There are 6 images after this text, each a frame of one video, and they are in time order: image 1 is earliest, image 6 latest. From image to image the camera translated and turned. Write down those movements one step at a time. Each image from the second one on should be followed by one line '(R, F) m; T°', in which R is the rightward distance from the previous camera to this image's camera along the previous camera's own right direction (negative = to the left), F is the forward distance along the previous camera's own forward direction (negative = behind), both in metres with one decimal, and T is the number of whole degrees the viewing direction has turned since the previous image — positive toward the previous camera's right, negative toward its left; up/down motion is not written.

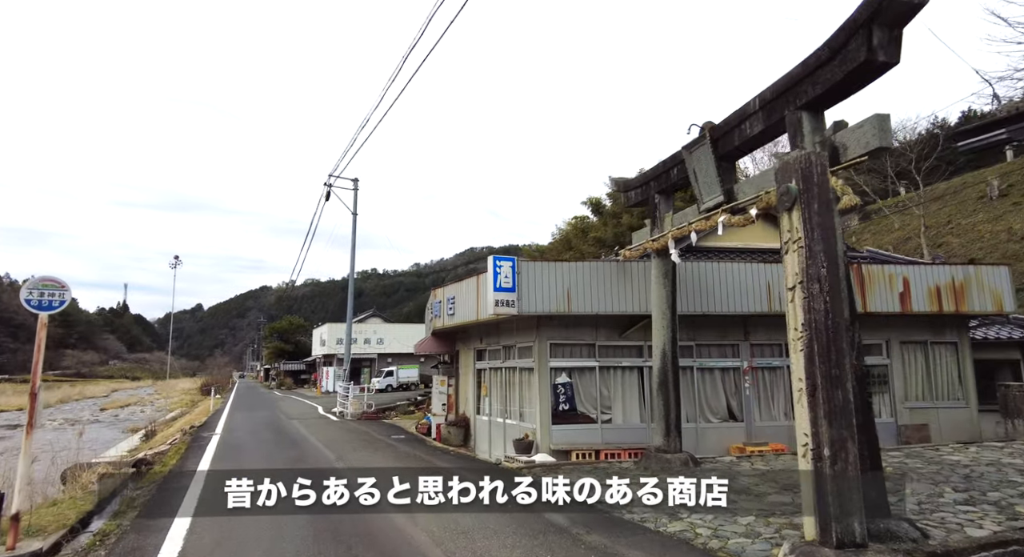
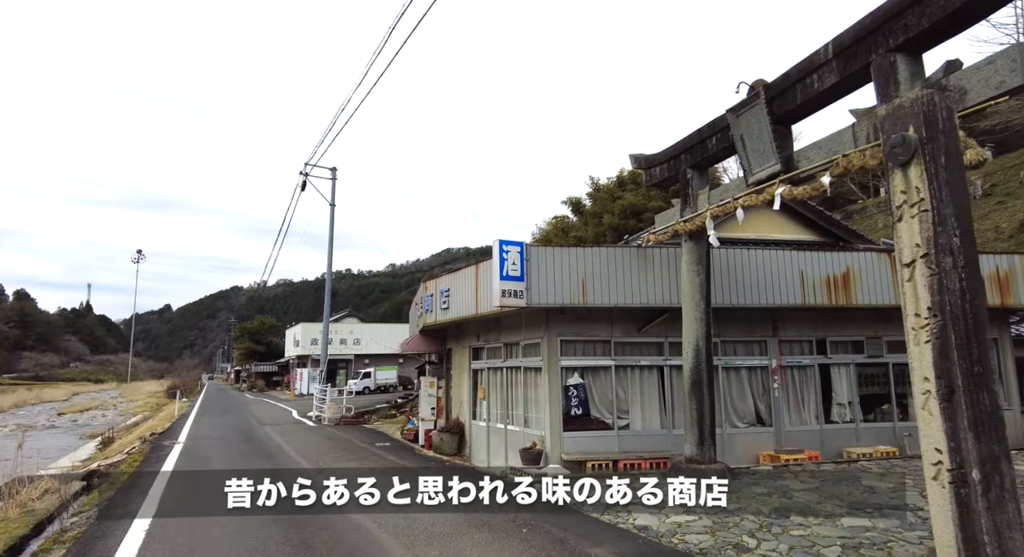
(-0.5, +1.3) m; +2°
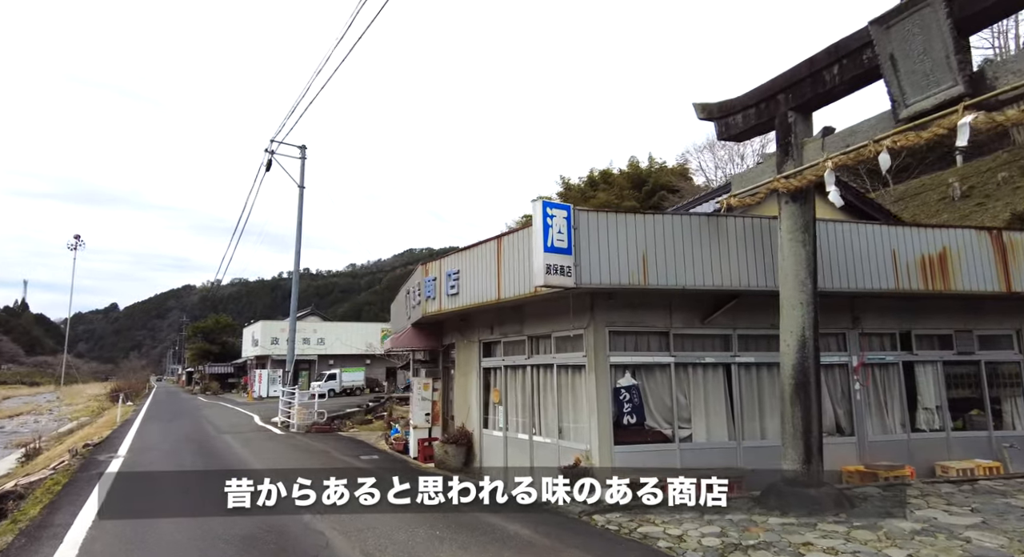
(-1.0, +2.0) m; +4°
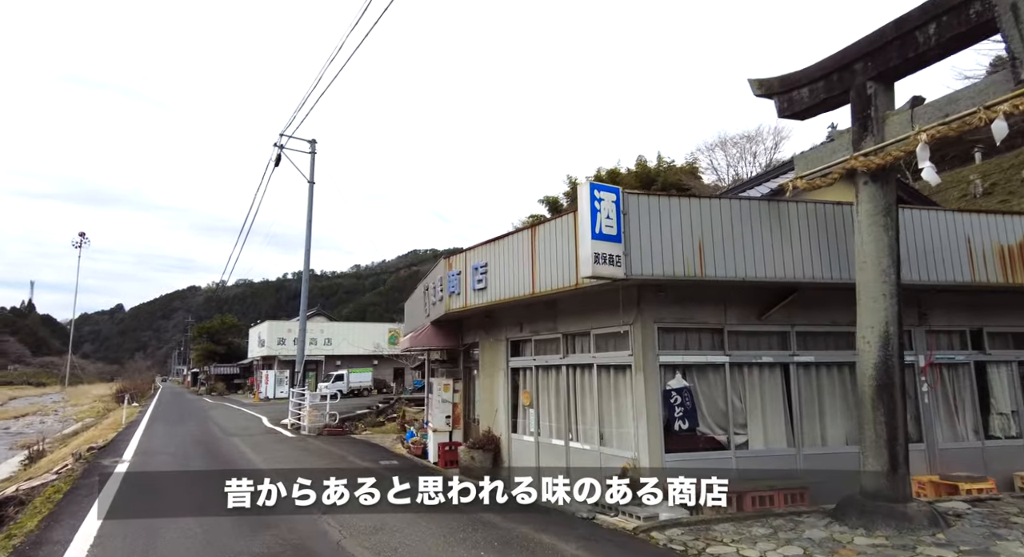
(-0.4, +0.7) m; 0°
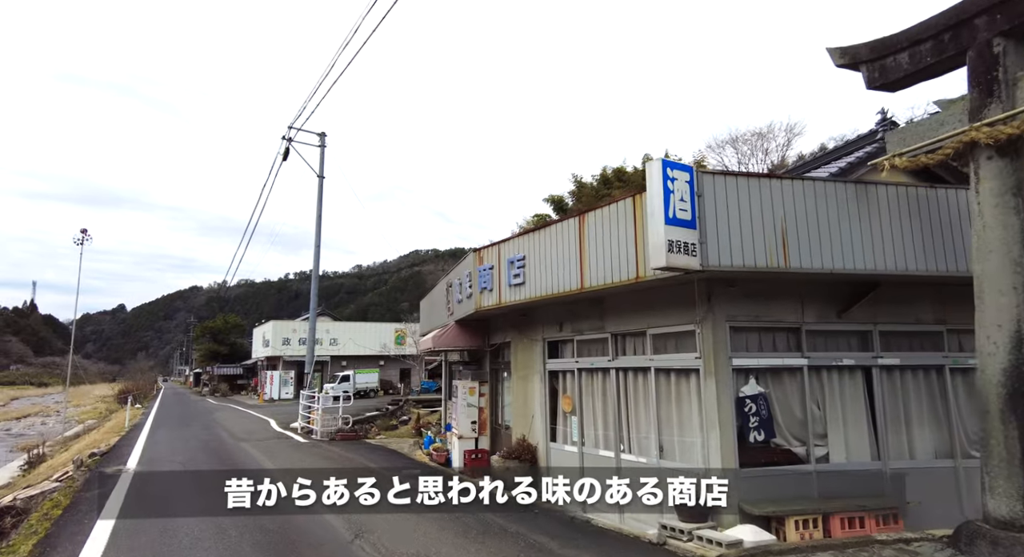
(-0.6, +0.8) m; 0°
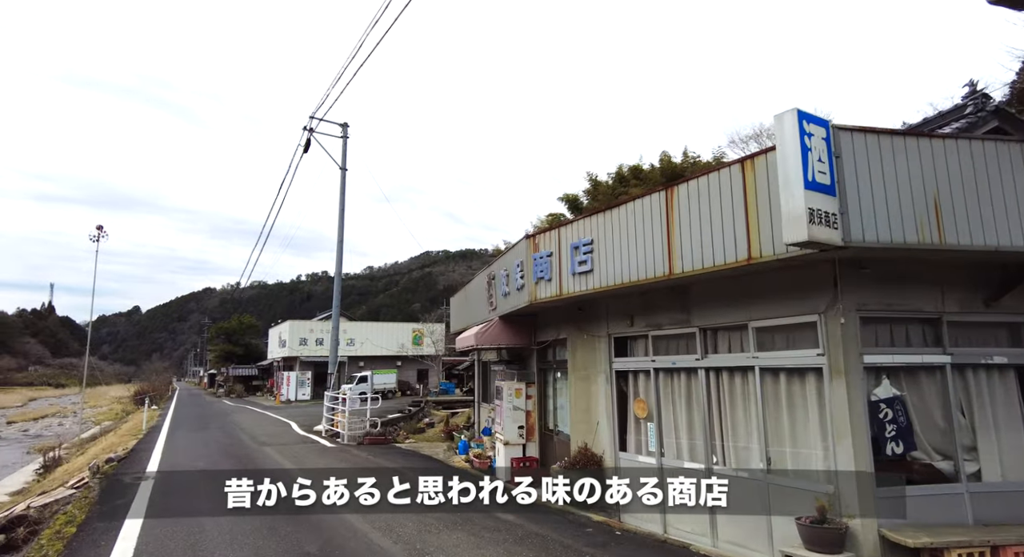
(-0.7, +1.0) m; -1°
